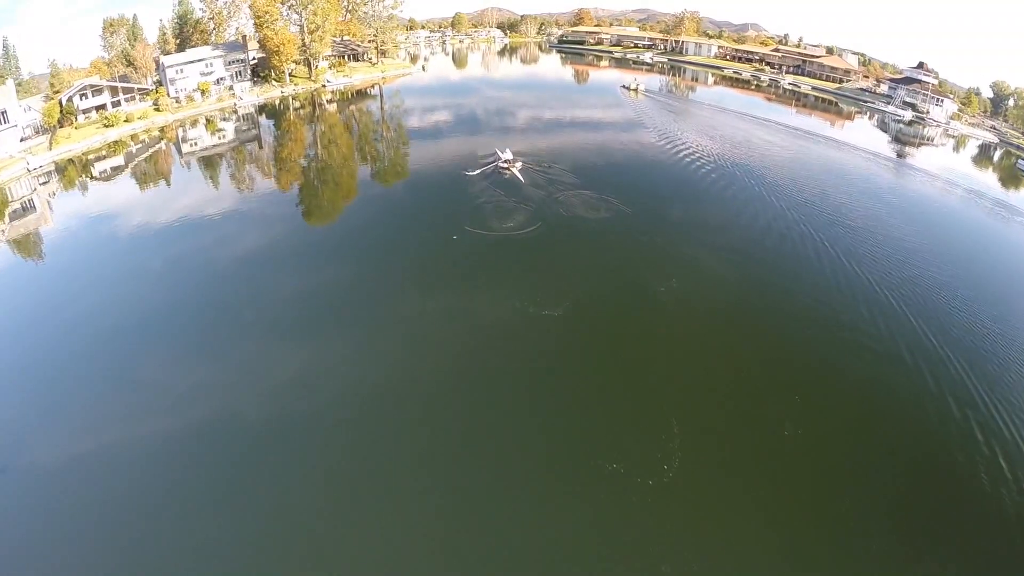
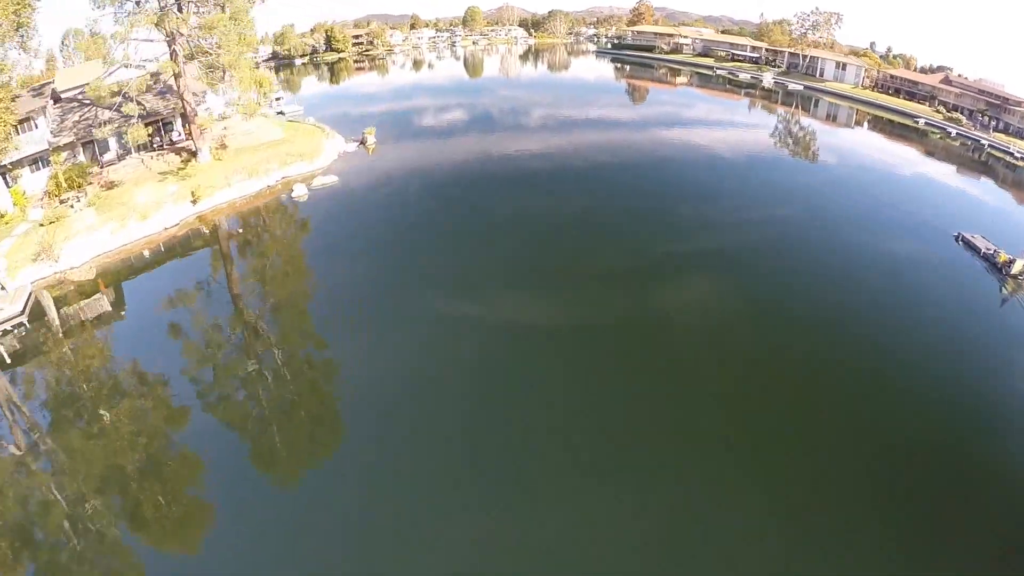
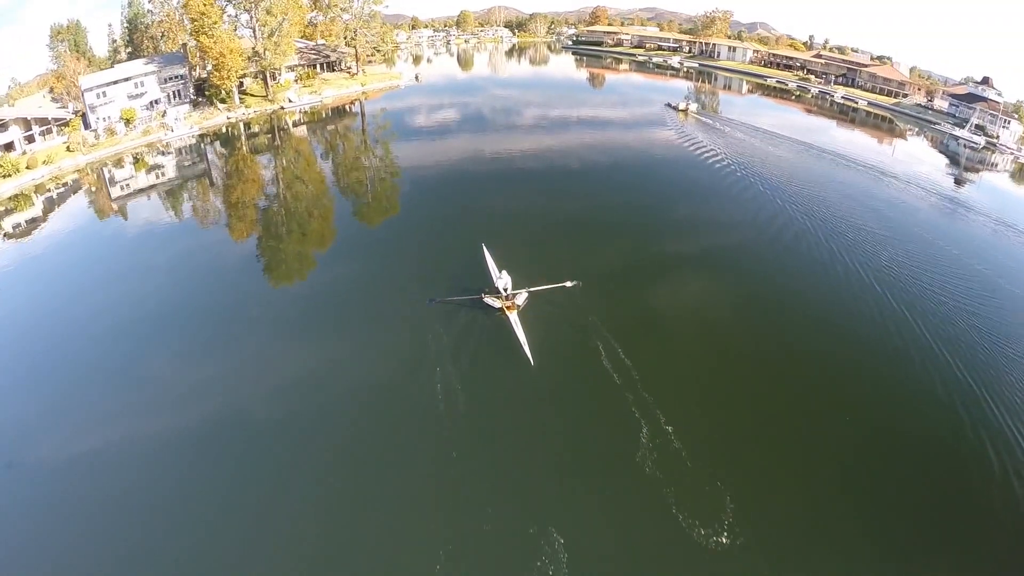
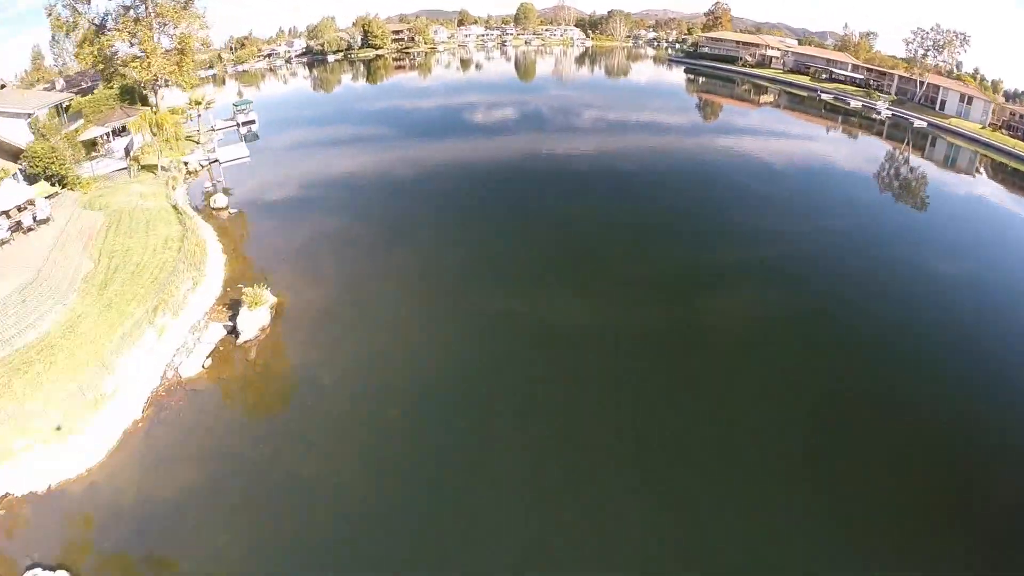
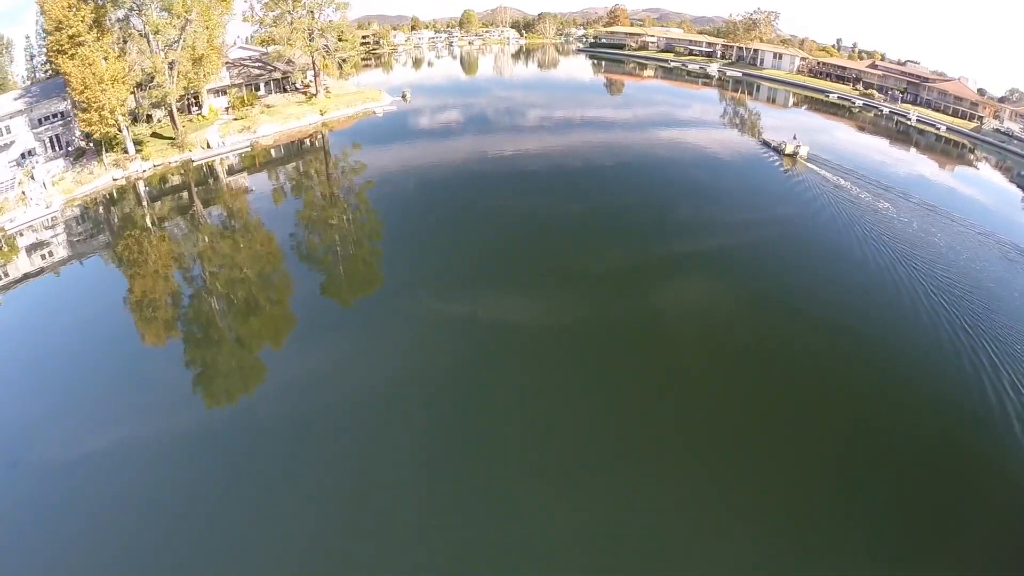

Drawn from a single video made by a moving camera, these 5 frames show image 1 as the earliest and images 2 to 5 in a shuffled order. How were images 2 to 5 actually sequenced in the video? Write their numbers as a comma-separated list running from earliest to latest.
3, 5, 2, 4
